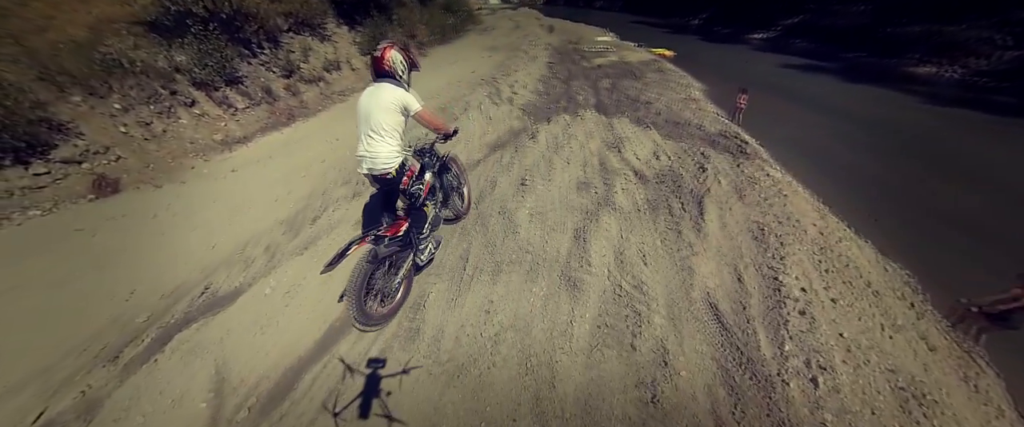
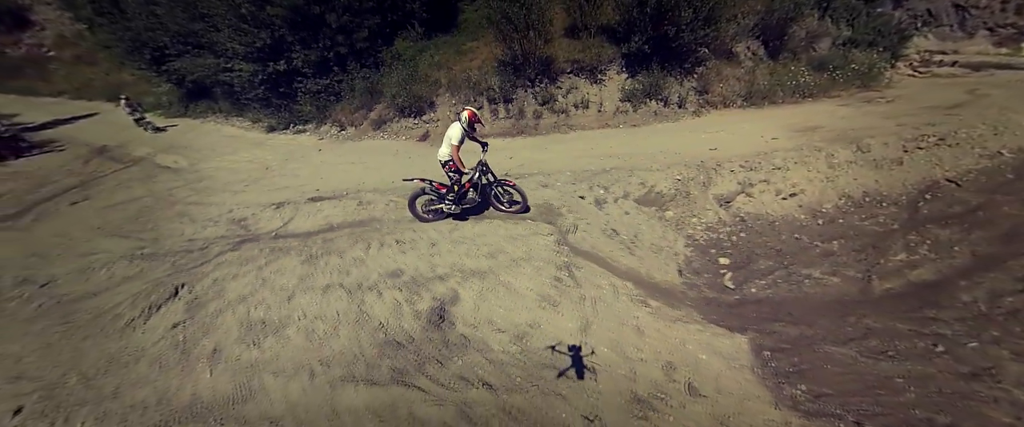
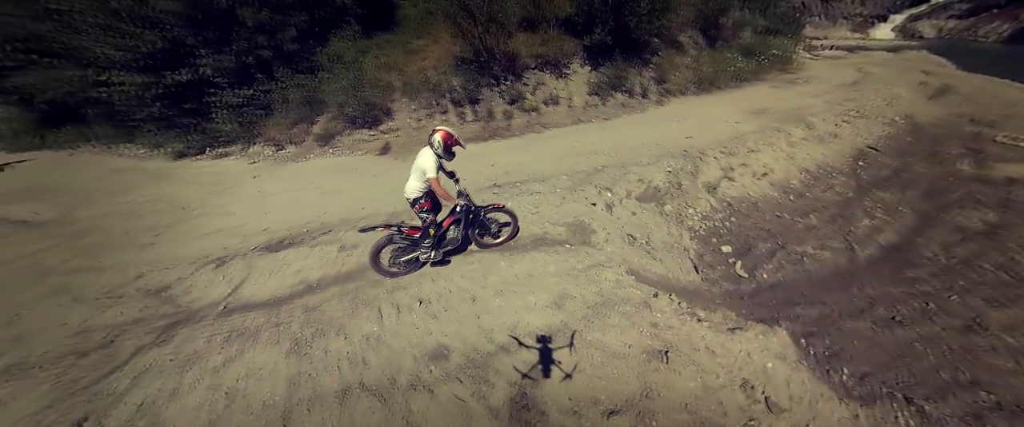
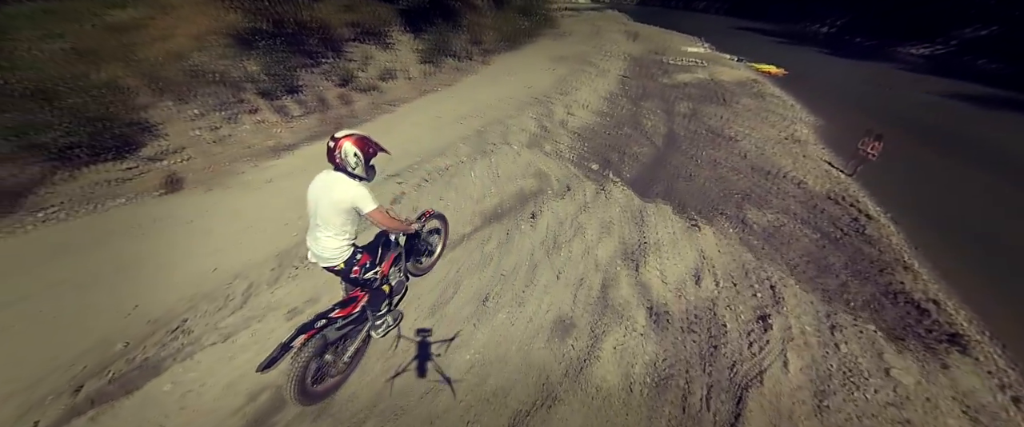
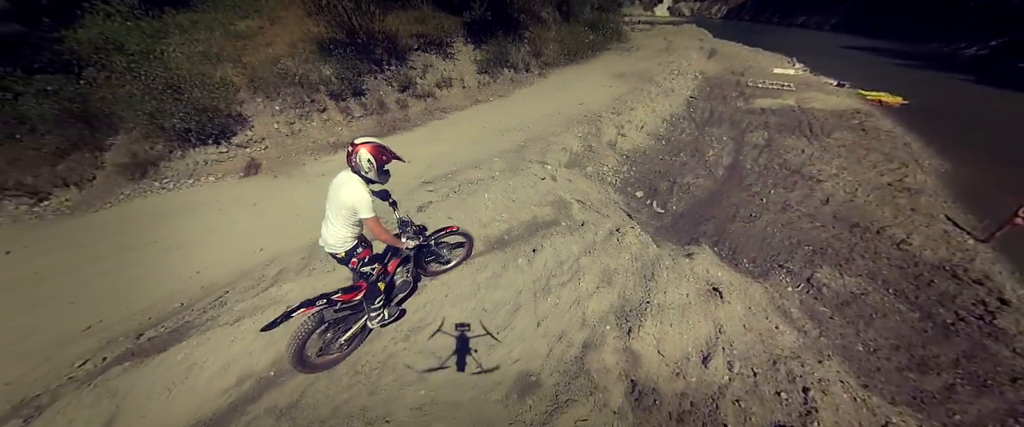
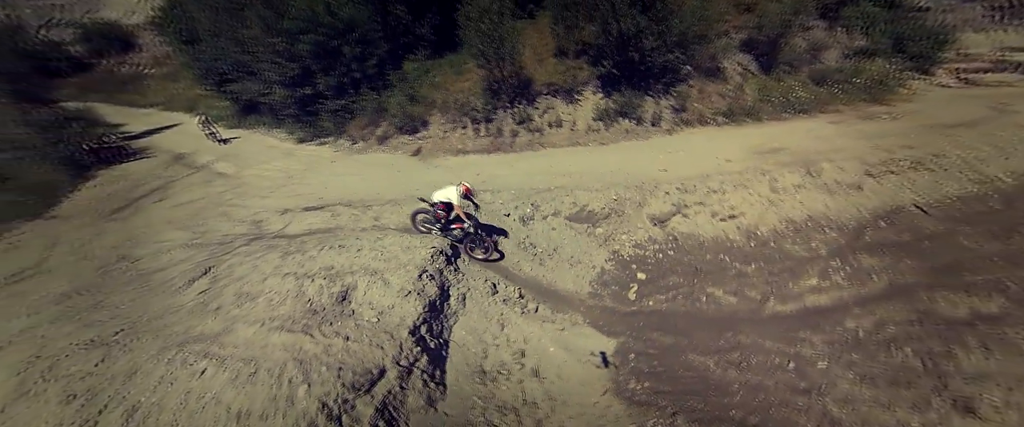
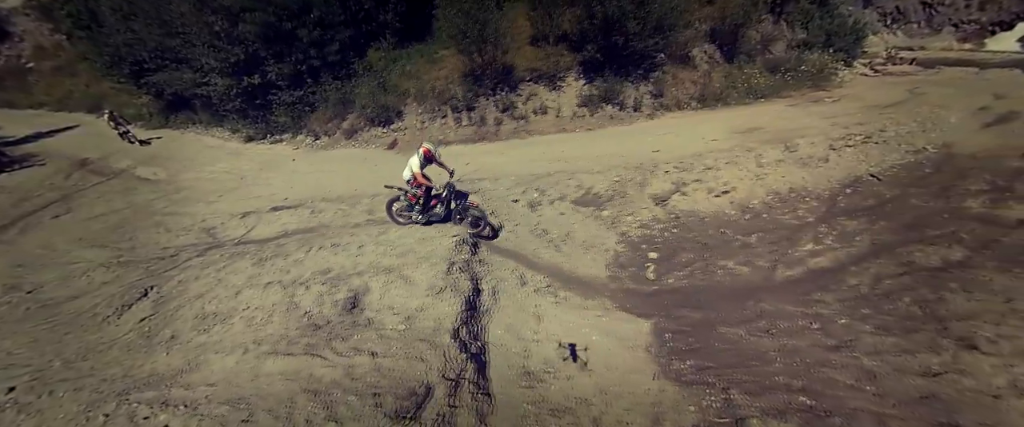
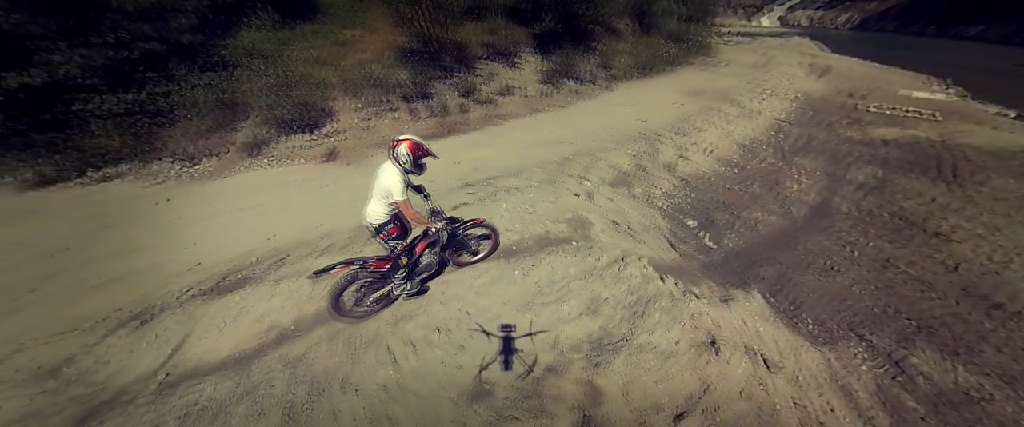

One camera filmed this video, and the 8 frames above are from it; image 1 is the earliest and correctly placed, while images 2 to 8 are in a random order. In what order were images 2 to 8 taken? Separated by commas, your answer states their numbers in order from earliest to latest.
4, 5, 8, 3, 2, 7, 6
